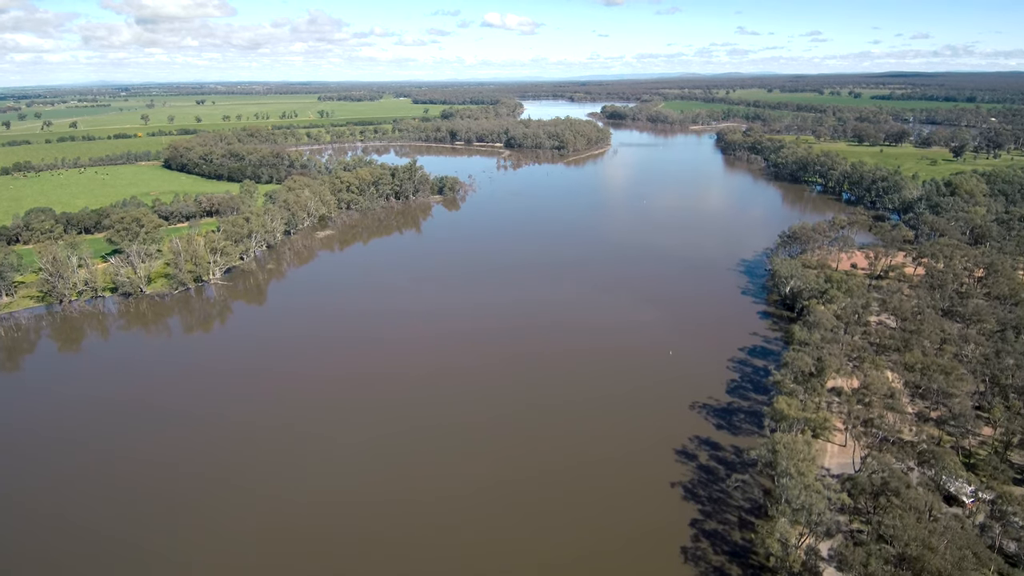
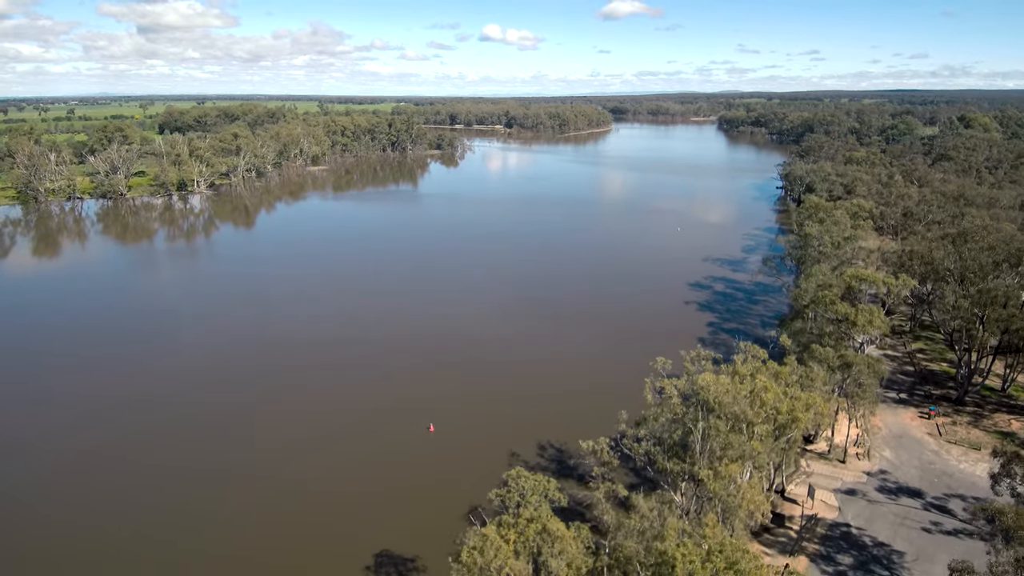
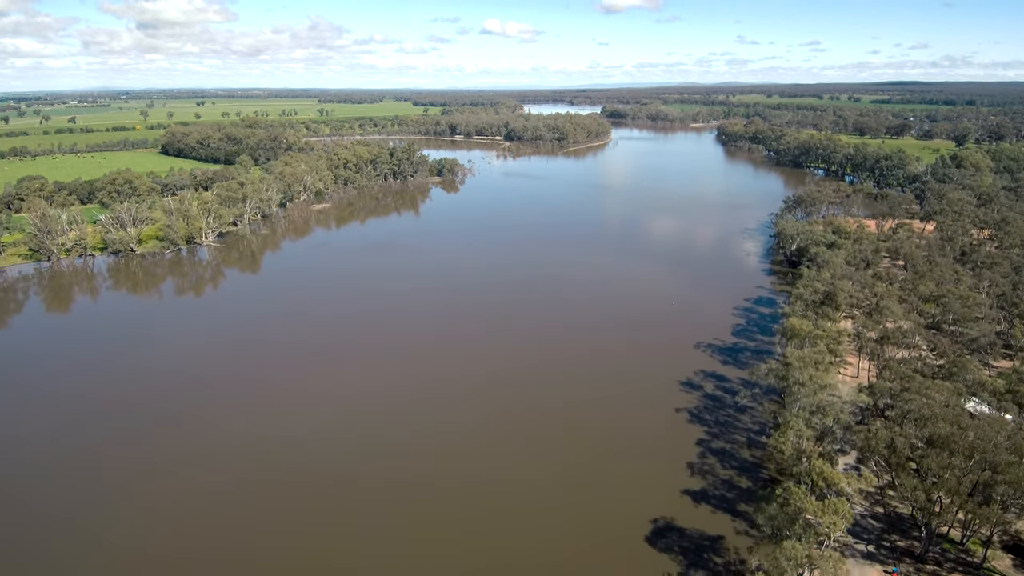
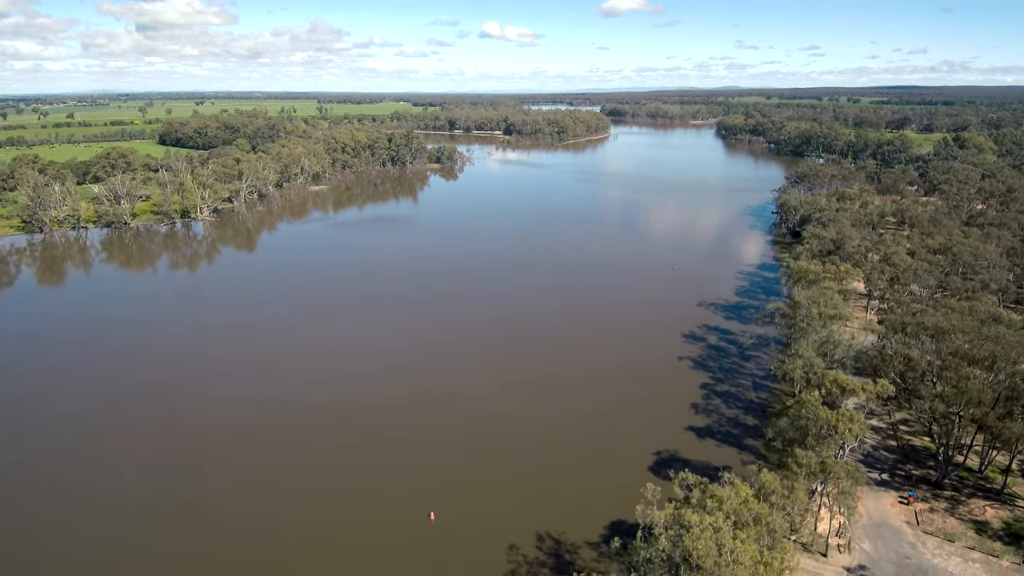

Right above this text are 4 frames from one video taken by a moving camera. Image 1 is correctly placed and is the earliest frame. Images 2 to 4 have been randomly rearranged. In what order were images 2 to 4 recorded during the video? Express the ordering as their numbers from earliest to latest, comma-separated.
3, 4, 2
